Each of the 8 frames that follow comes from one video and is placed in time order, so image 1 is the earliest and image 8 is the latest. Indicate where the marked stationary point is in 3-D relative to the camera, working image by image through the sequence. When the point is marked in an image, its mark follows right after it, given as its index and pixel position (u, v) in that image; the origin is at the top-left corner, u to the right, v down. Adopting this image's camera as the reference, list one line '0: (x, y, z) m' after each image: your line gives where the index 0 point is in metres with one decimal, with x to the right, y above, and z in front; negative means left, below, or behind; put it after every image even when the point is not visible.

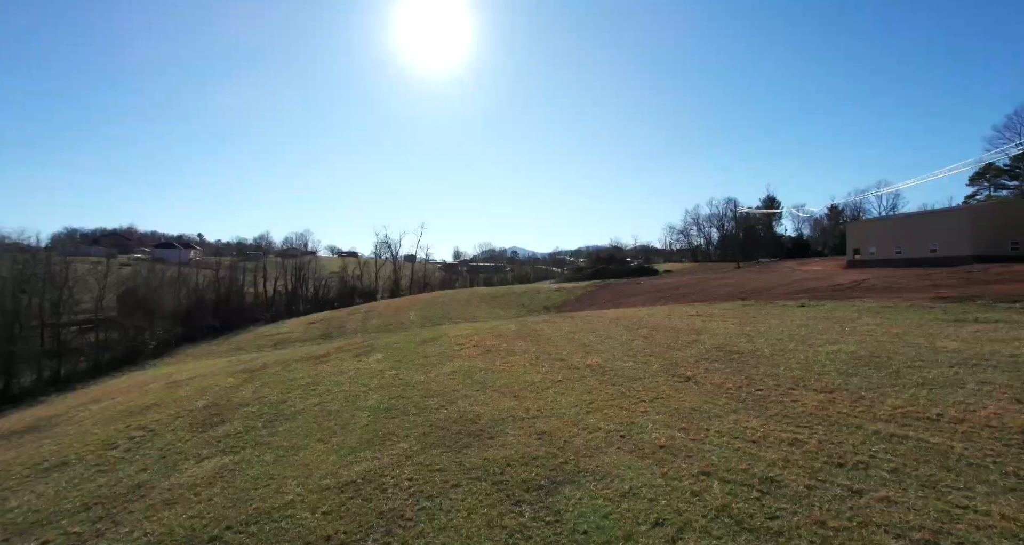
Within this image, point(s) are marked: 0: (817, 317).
0: (+8.9, -1.3, +14.5) m
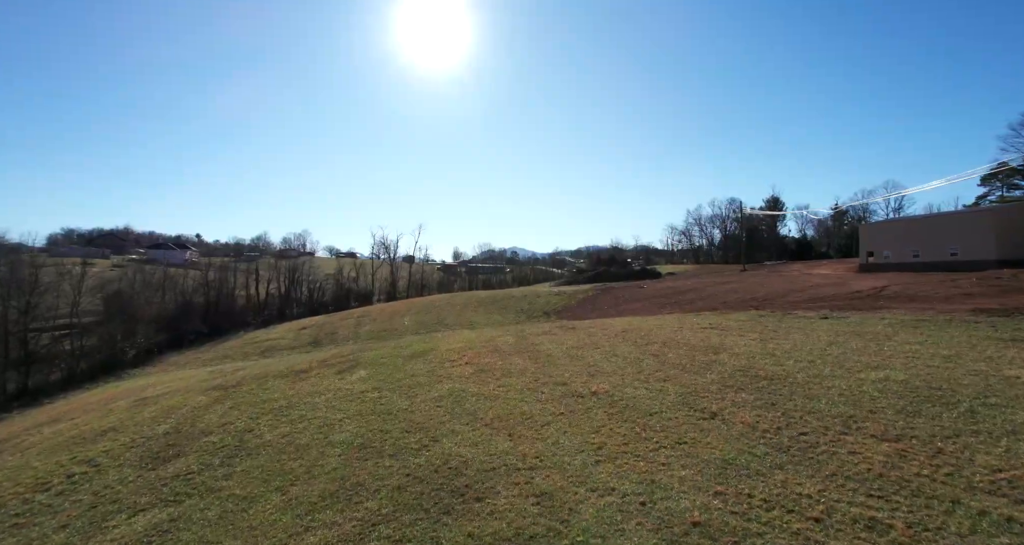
0: (+8.8, -1.6, +13.1) m
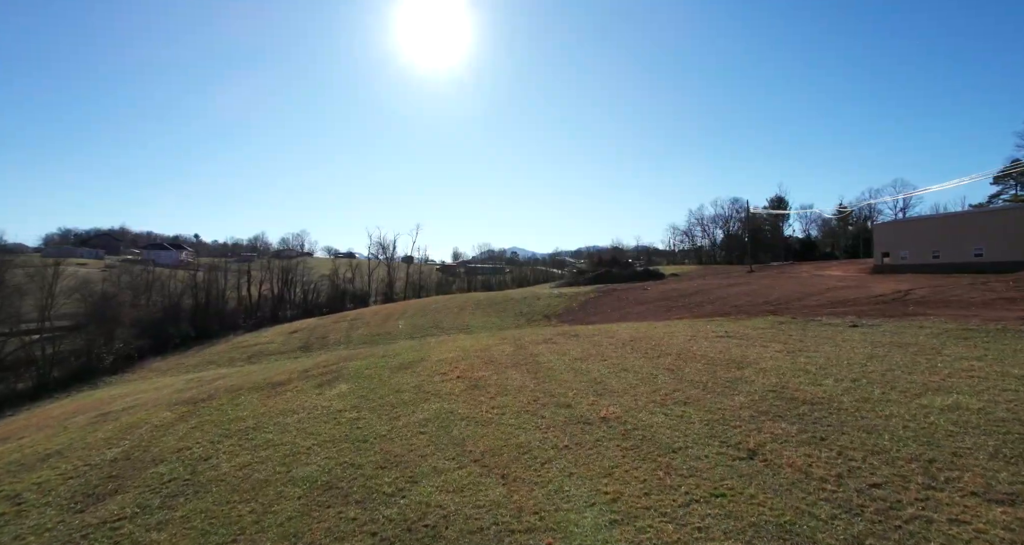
0: (+8.7, -1.7, +11.6) m
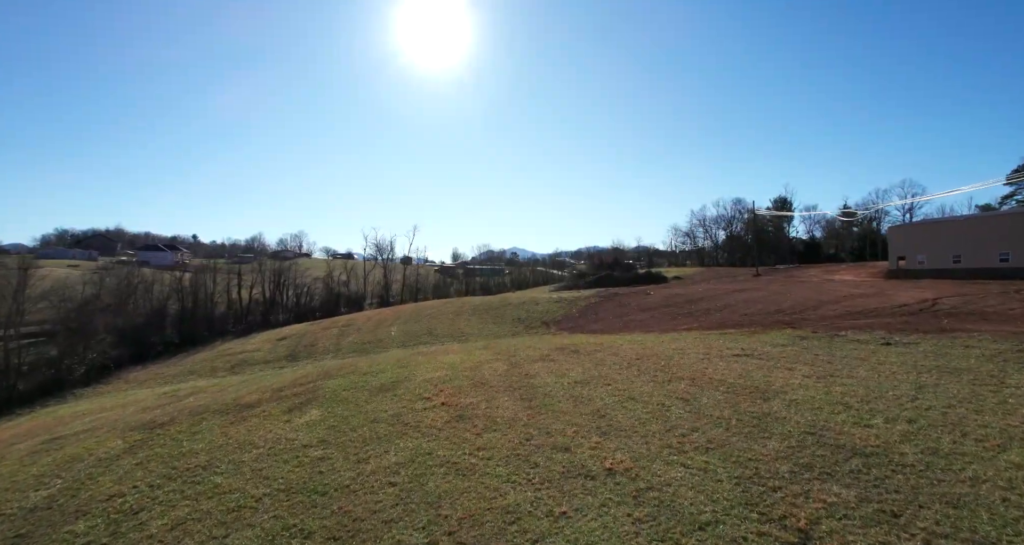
0: (+8.5, -2.0, +10.1) m
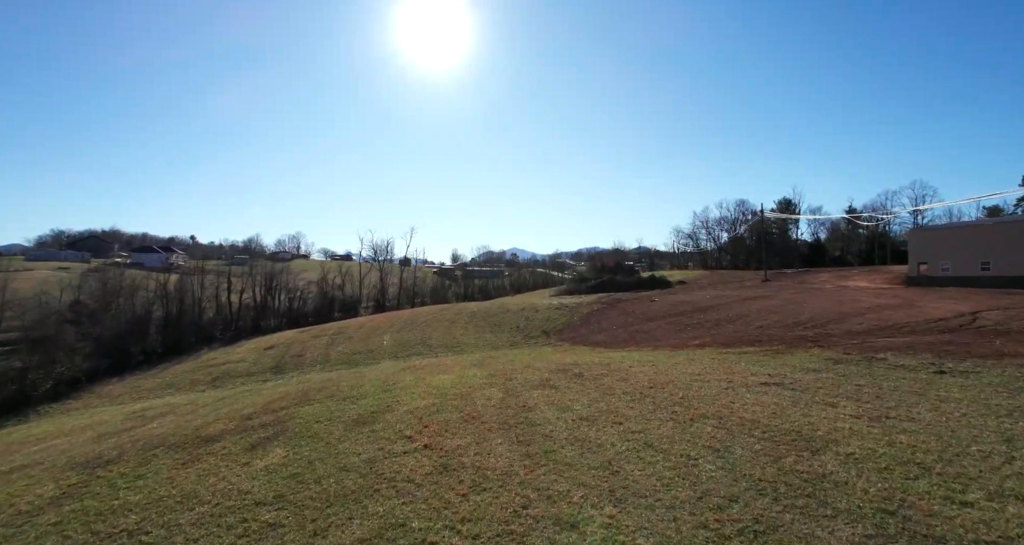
0: (+8.4, -2.4, +8.4) m
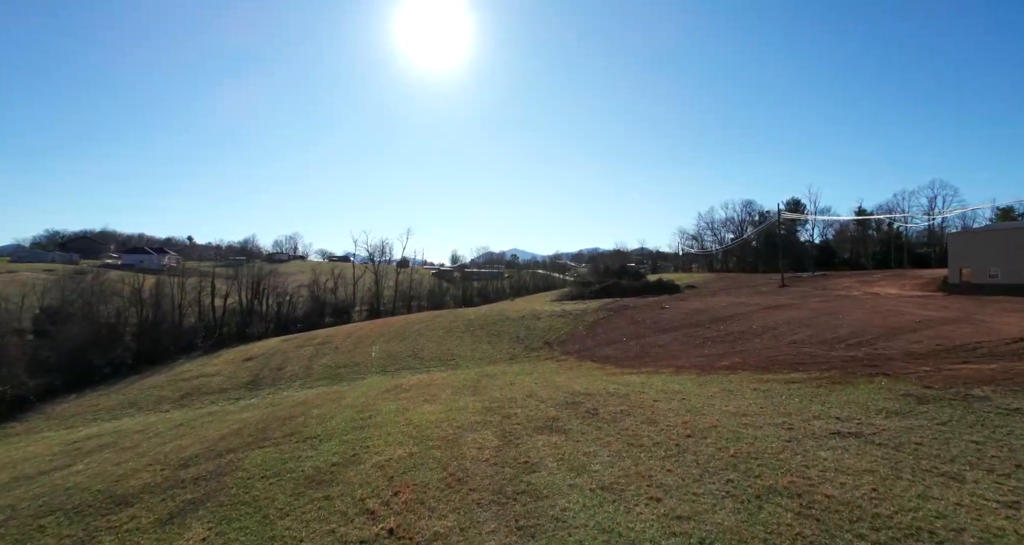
0: (+8.4, -2.7, +5.7) m
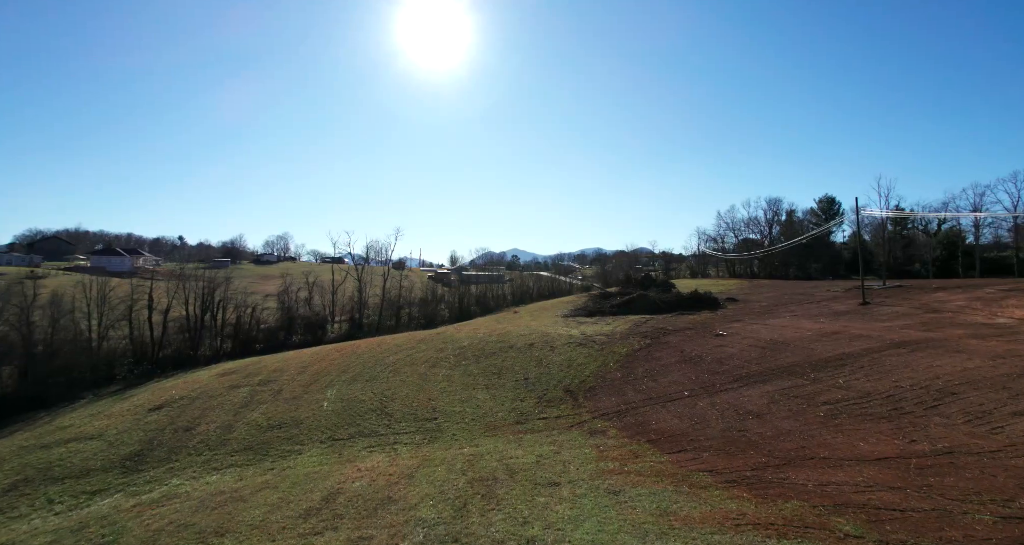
0: (+8.7, -3.5, -3.3) m
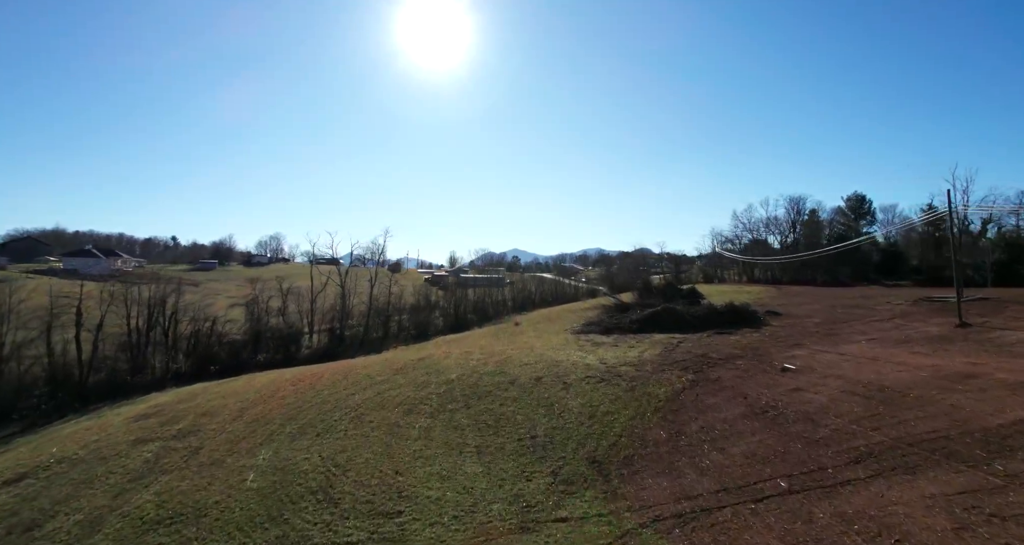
0: (+8.8, -4.1, -10.0) m
